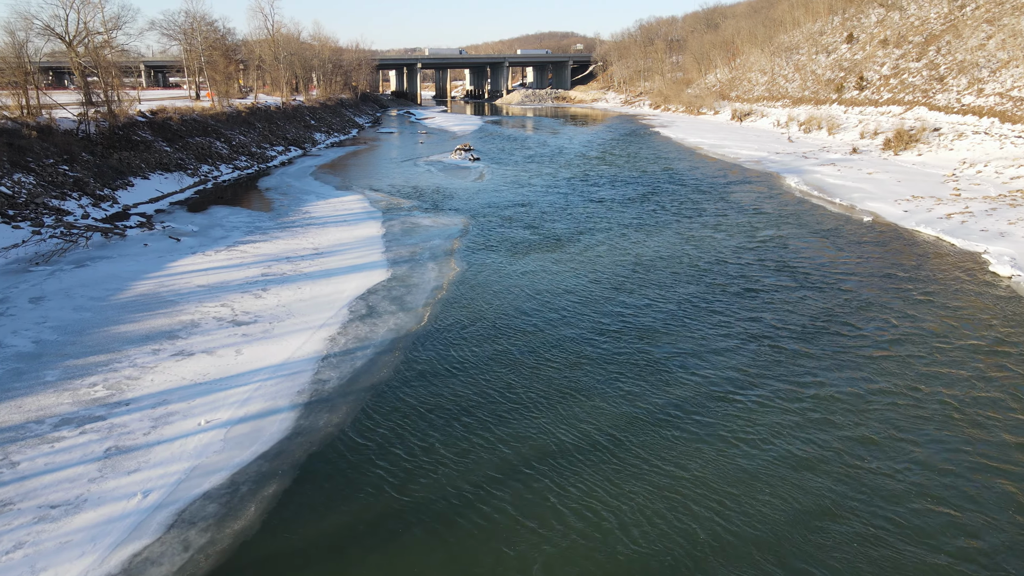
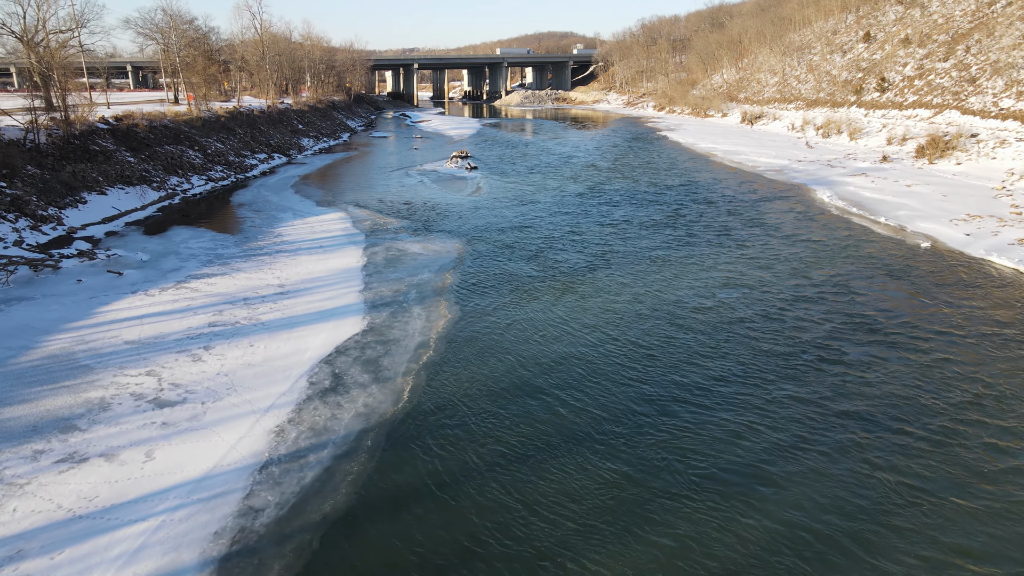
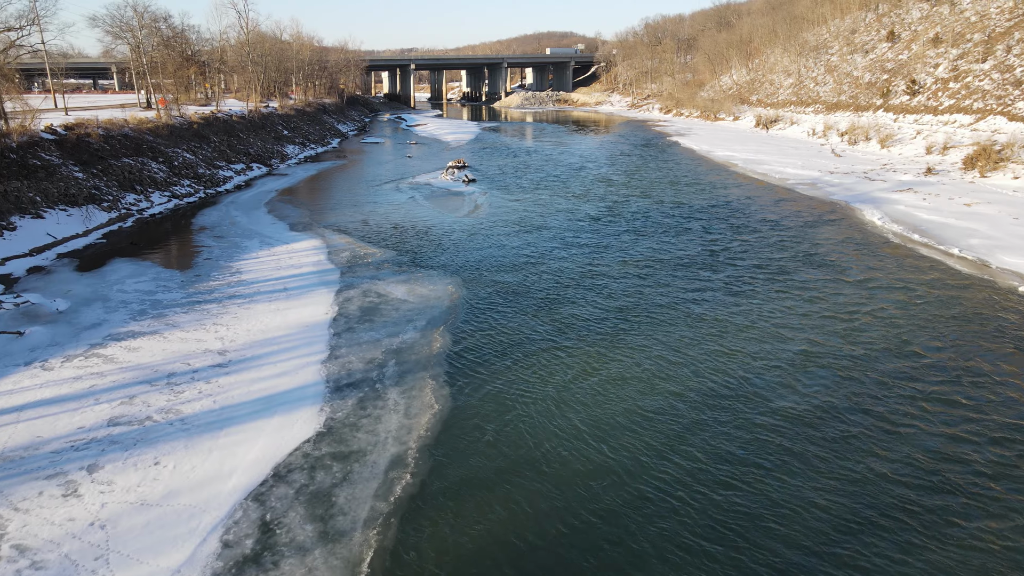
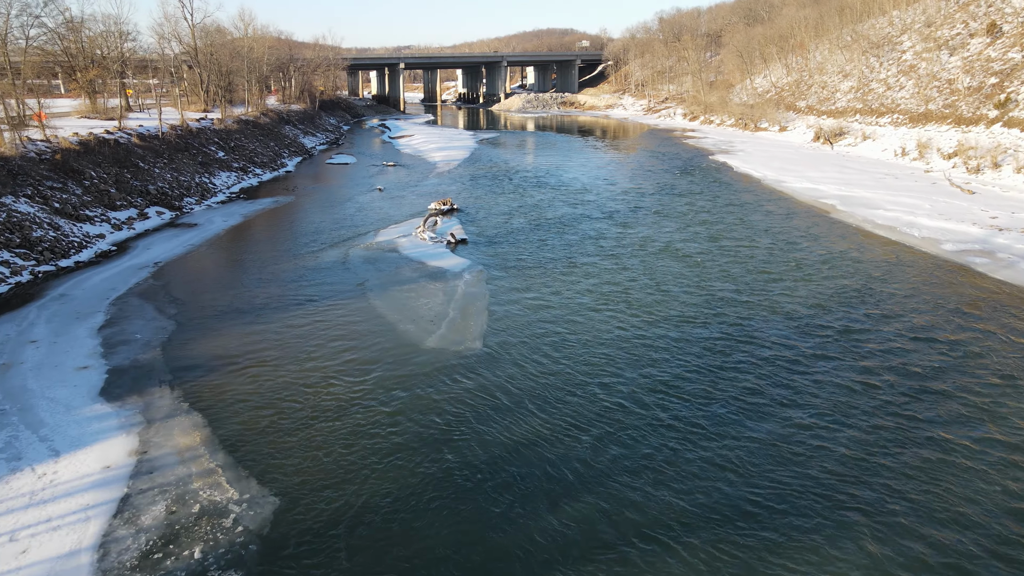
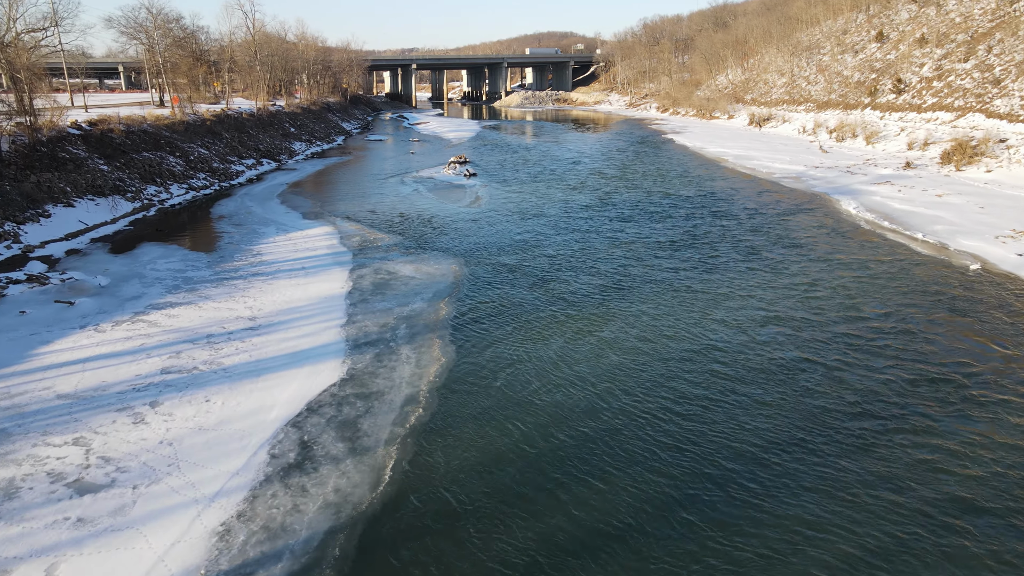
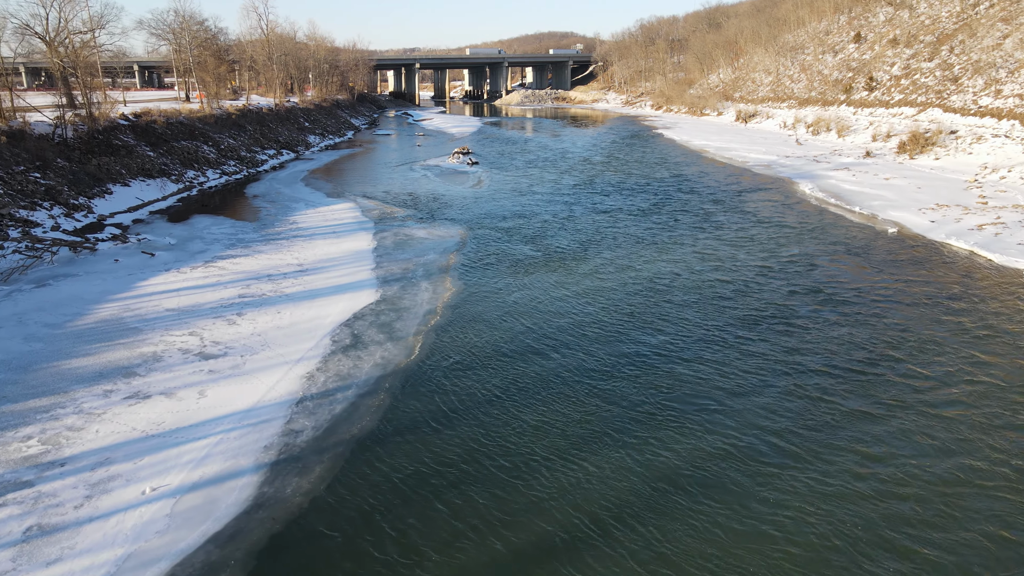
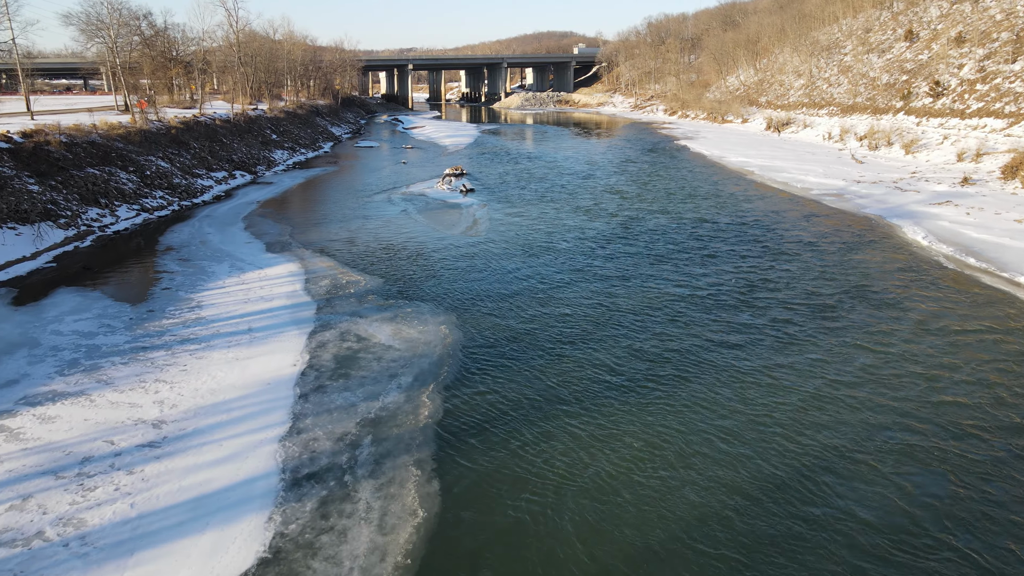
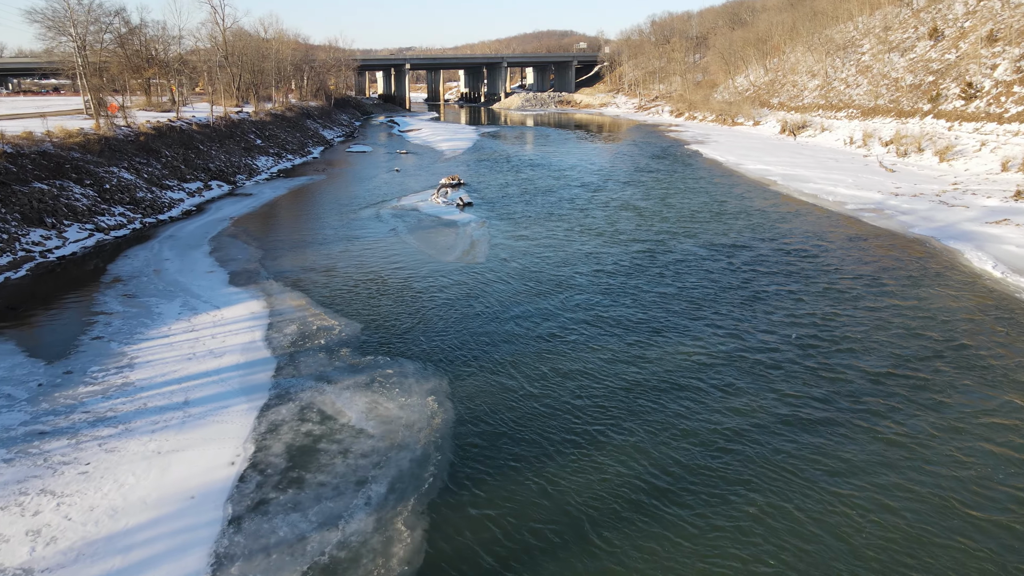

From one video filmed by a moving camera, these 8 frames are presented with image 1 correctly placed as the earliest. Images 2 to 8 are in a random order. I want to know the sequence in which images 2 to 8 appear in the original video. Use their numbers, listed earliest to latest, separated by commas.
6, 2, 5, 3, 7, 8, 4
